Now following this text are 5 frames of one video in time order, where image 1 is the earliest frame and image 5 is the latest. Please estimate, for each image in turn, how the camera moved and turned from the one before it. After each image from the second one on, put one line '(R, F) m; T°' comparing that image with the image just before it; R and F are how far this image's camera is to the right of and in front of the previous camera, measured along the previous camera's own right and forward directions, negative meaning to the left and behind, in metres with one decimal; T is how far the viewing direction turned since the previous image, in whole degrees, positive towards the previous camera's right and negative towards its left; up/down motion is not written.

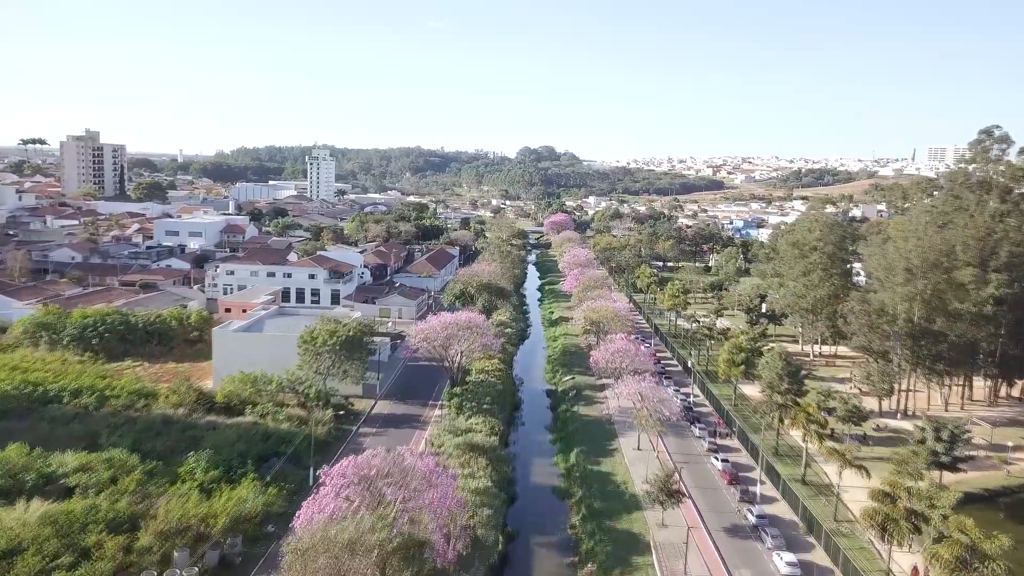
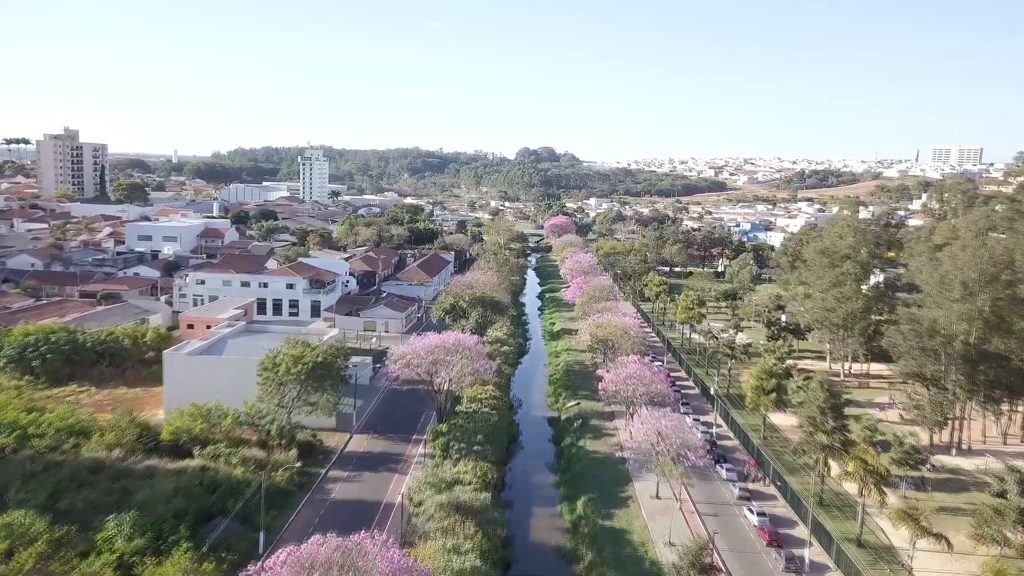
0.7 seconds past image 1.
(+0.1, +3.2) m; 0°
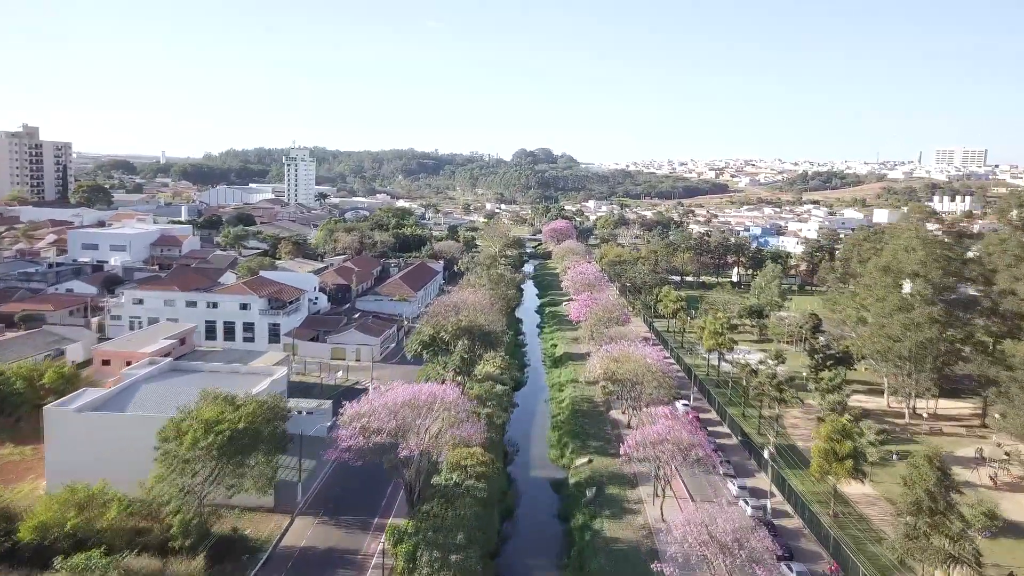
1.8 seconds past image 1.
(0.0, +5.1) m; 0°
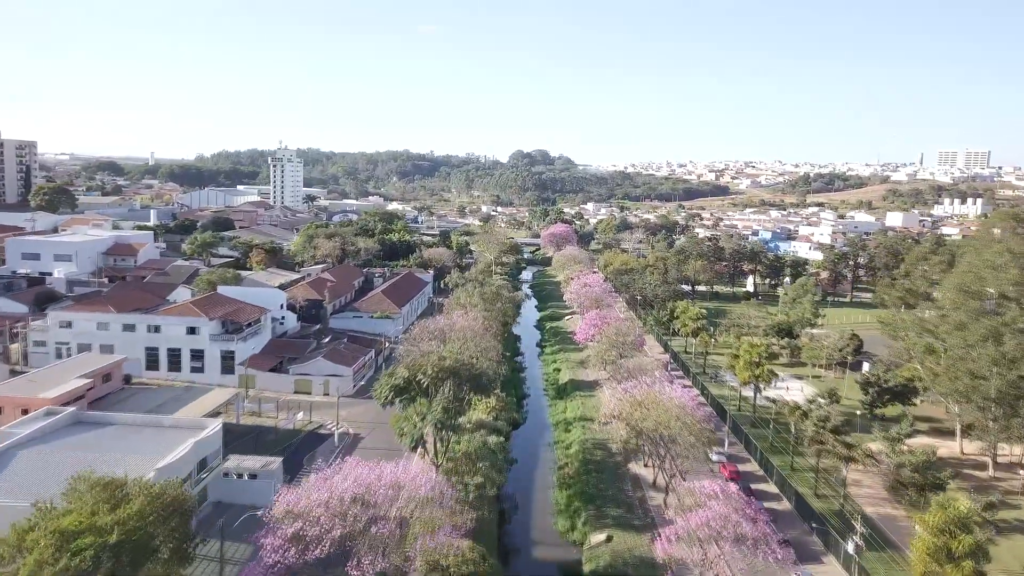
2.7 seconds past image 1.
(0.0, +4.3) m; 0°
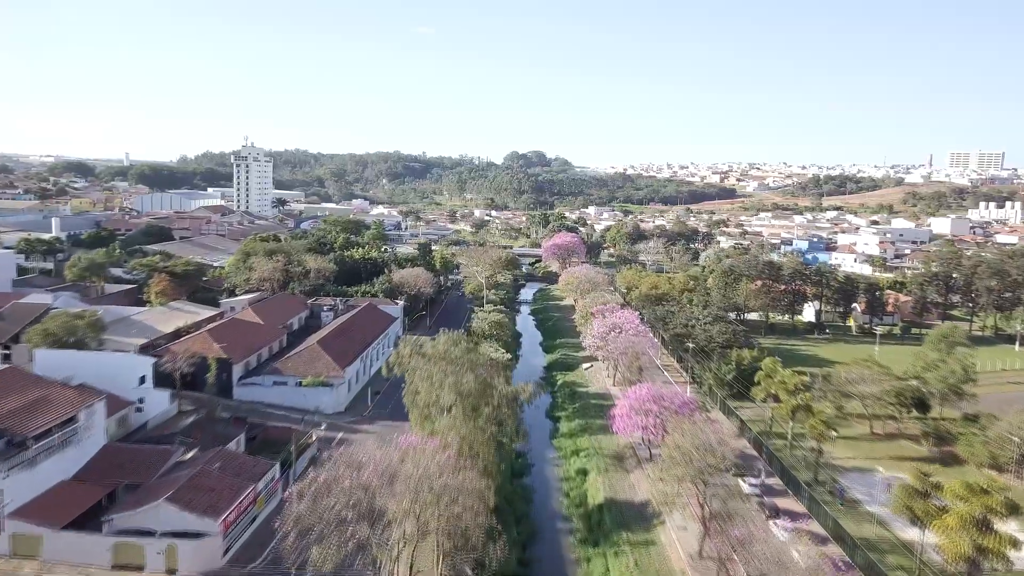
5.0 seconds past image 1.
(-0.1, +10.6) m; 0°
